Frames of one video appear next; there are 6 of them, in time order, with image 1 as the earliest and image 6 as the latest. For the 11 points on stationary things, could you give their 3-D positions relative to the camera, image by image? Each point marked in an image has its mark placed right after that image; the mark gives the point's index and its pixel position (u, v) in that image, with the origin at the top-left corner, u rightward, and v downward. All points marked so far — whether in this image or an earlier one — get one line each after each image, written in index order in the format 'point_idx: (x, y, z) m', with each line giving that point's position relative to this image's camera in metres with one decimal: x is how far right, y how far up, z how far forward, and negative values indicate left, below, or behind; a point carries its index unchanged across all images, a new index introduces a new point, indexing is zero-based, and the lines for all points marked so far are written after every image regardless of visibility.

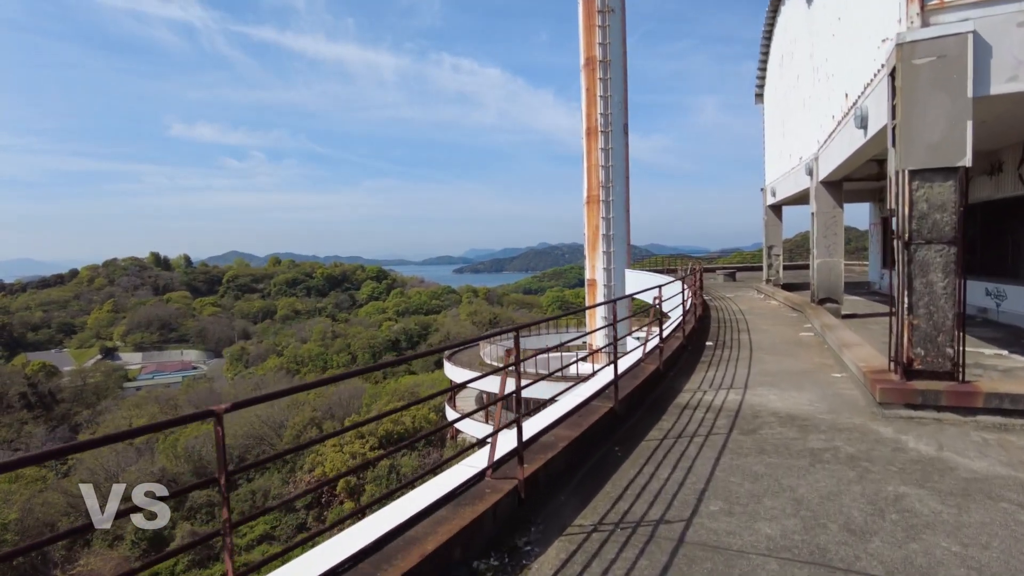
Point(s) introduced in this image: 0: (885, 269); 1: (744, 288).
0: (+9.4, +0.4, +14.3) m
1: (+7.0, 0.0, +17.8) m
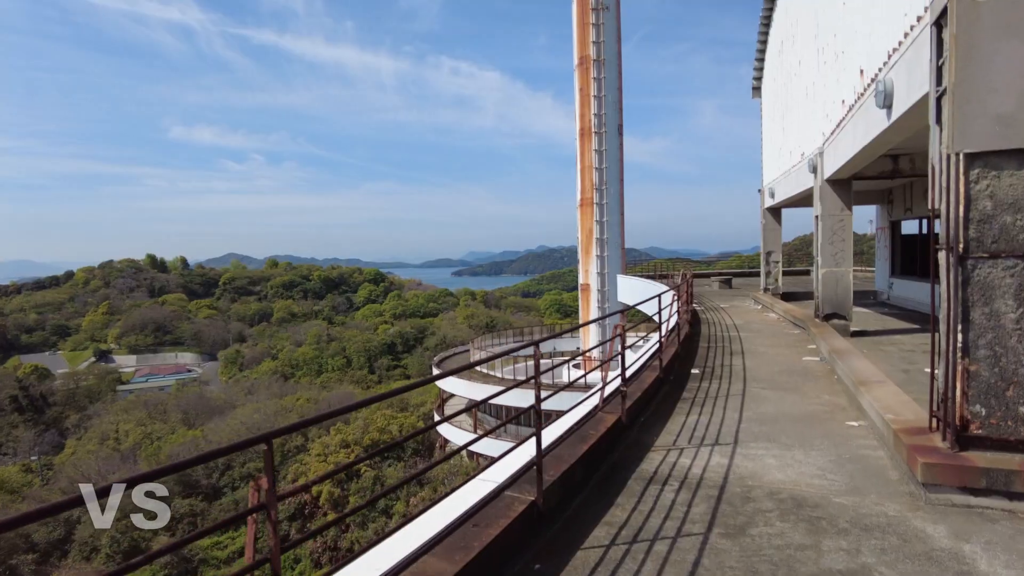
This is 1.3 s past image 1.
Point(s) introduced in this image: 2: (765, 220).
0: (+9.0, +0.2, +13.4) m
1: (+6.6, -0.2, +16.9) m
2: (+6.6, +2.0, +15.6) m
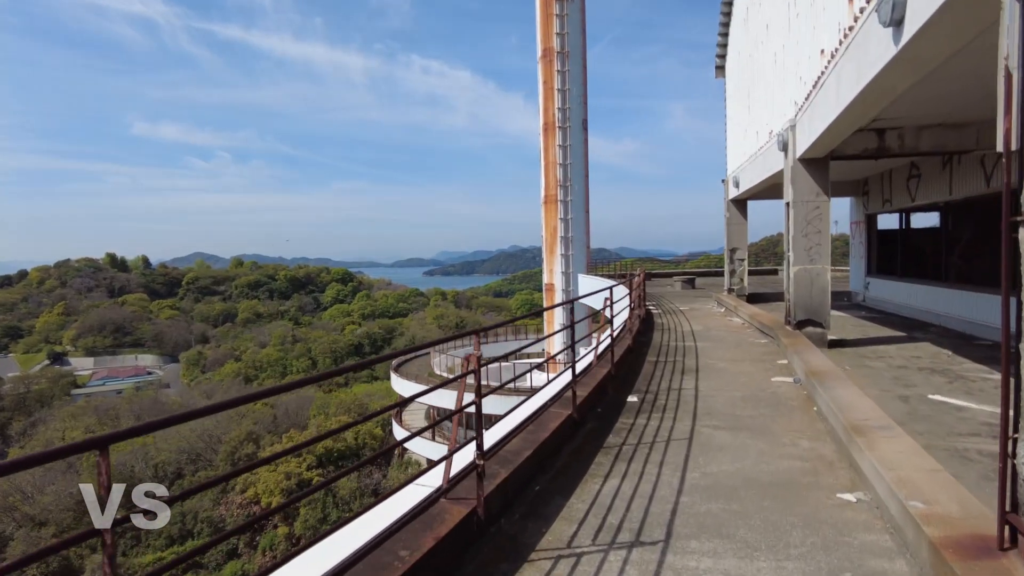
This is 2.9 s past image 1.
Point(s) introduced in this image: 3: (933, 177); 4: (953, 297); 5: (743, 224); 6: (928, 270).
0: (+7.8, +0.2, +12.7) m
1: (+5.3, -0.2, +16.1) m
2: (+5.4, +2.0, +14.8) m
3: (+7.1, +1.9, +9.6) m
4: (+7.0, -0.1, +9.2) m
5: (+5.8, +1.7, +14.6) m
6: (+7.6, +0.3, +10.5) m
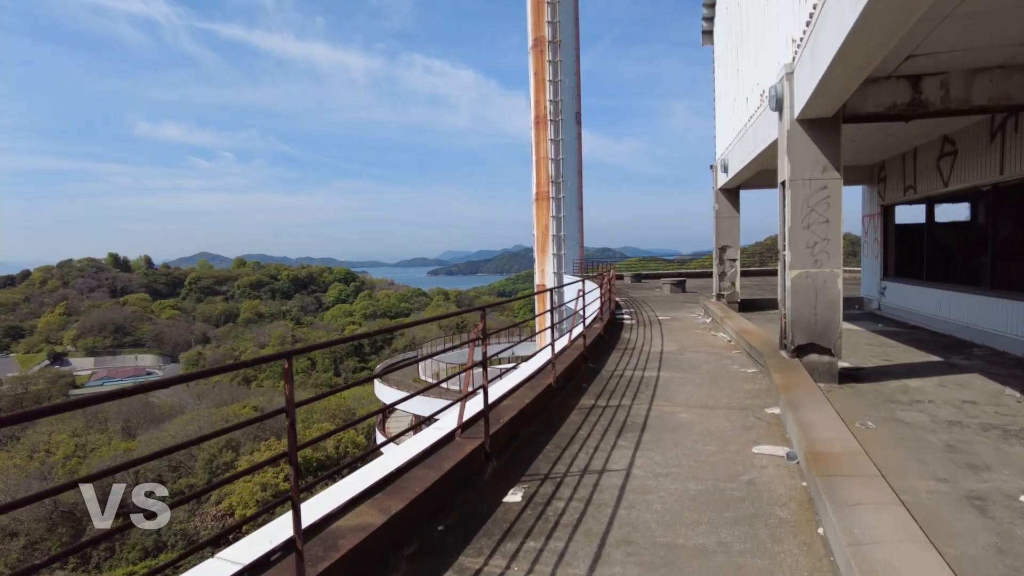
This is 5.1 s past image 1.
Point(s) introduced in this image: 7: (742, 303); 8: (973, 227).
0: (+7.2, +0.1, +11.3) m
1: (+4.7, -0.3, +14.7) m
2: (+4.8, +1.9, +13.3) m
3: (+6.4, +1.8, +8.2) m
4: (+6.4, -0.2, +7.8) m
5: (+5.2, +1.6, +13.2) m
6: (+6.9, +0.2, +9.1) m
7: (+5.2, -0.3, +13.0) m
8: (+6.8, +0.9, +8.6) m
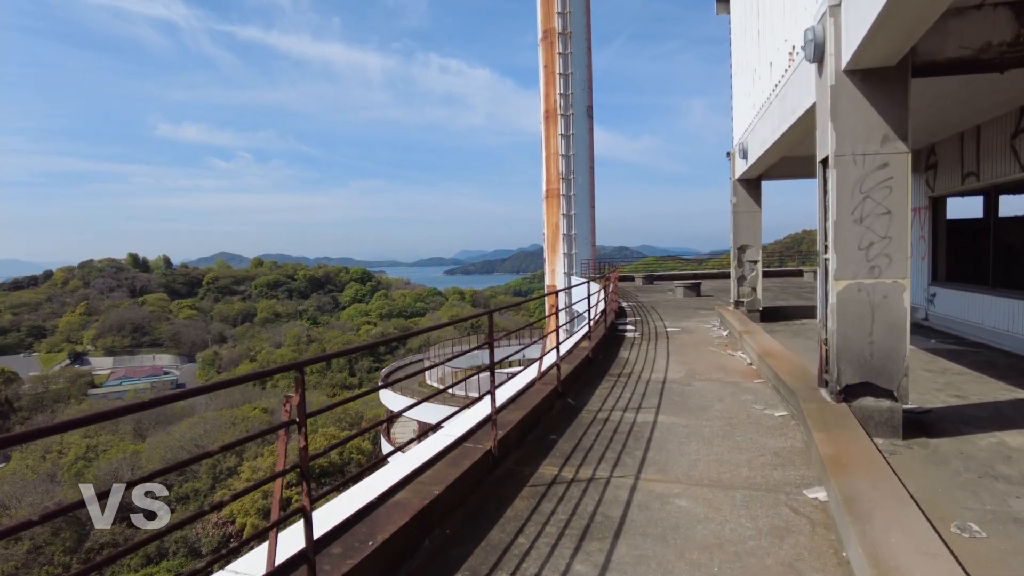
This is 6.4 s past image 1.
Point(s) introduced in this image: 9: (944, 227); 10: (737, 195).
0: (+7.1, +0.1, +10.1) m
1: (+4.7, -0.4, +13.6) m
2: (+4.8, +1.8, +12.2) m
3: (+6.2, +1.8, +7.1) m
4: (+6.2, -0.3, +6.6) m
5: (+5.1, +1.5, +12.1) m
6: (+6.8, +0.2, +7.9) m
7: (+5.2, -0.4, +11.9) m
8: (+6.6, +0.8, +7.4) m
9: (+7.4, +1.1, +10.2) m
10: (+4.8, +1.9, +12.3) m
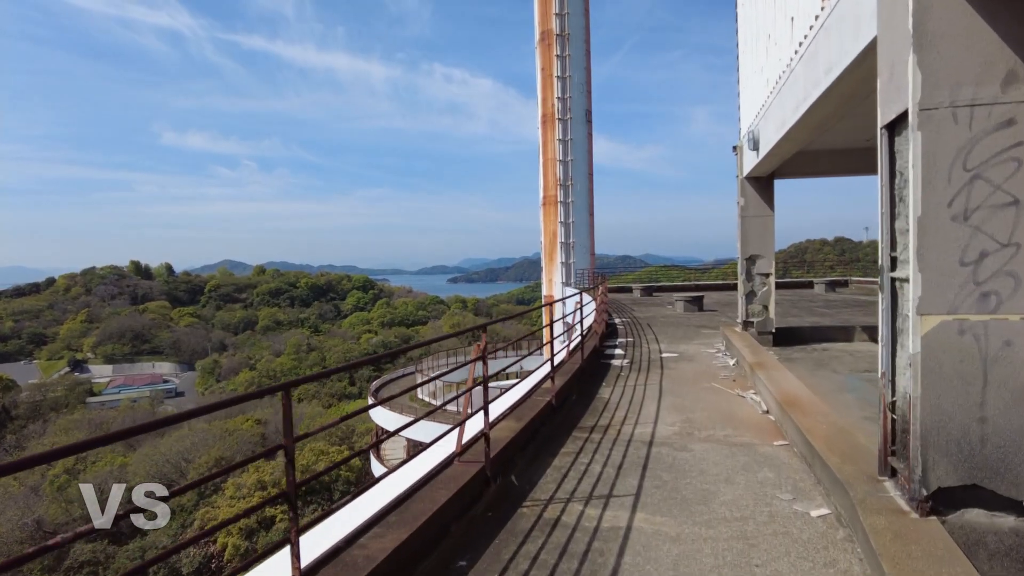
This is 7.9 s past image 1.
0: (+6.8, -0.2, +9.0) m
1: (+4.4, -0.6, +12.5) m
2: (+4.5, +1.6, +11.2) m
3: (+5.9, +1.6, +6.0) m
4: (+5.9, -0.5, +5.6) m
5: (+4.8, +1.3, +11.1) m
6: (+6.4, 0.0, +6.9) m
7: (+4.9, -0.6, +10.8) m
8: (+6.3, +0.6, +6.4) m
9: (+7.1, +0.8, +9.1) m
10: (+4.5, +1.6, +11.2) m
